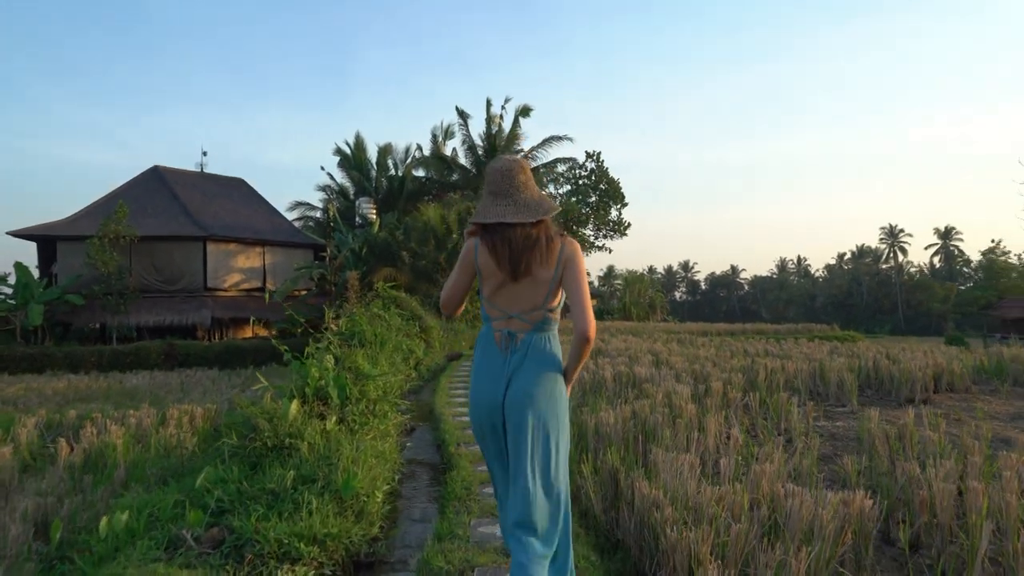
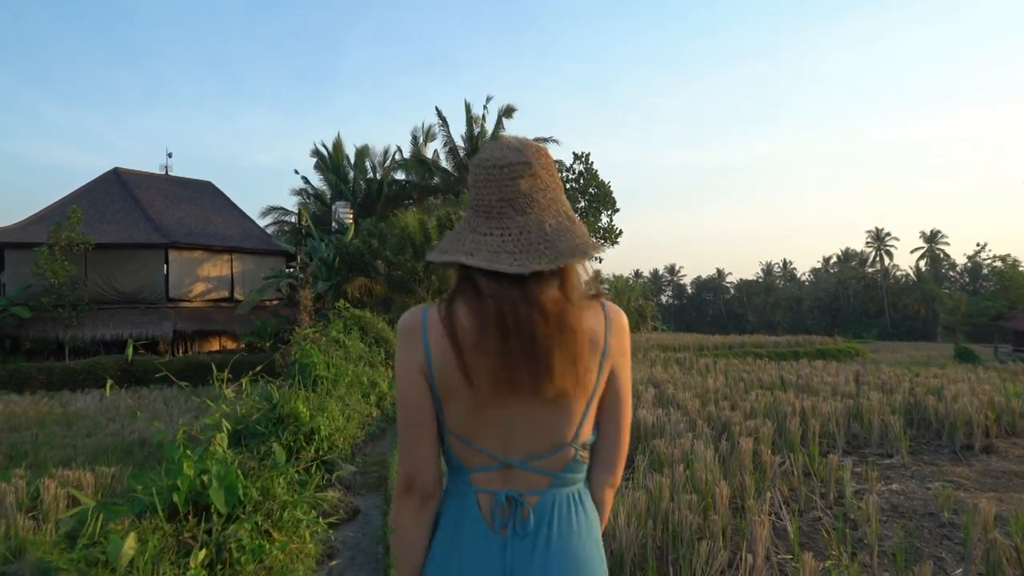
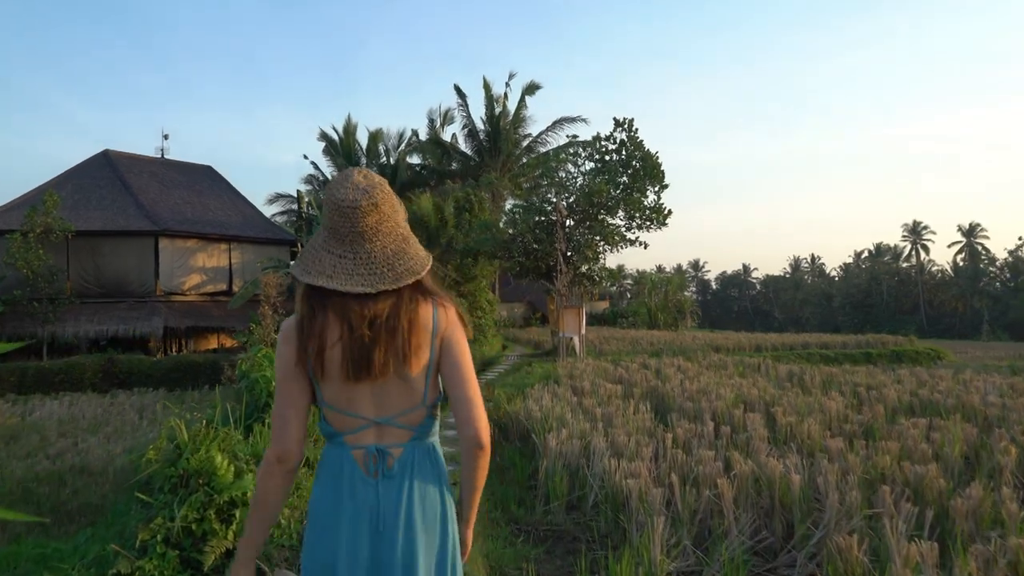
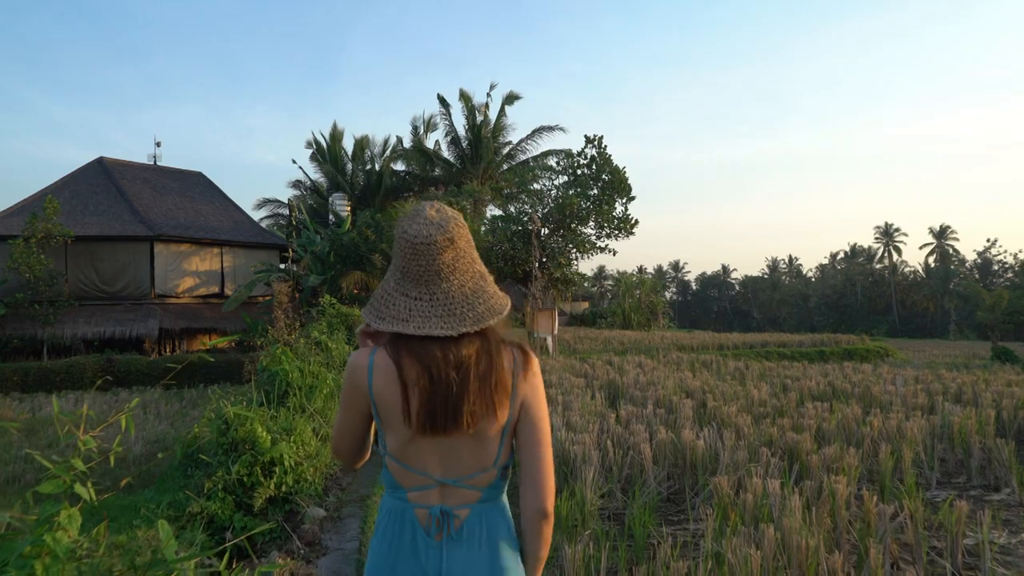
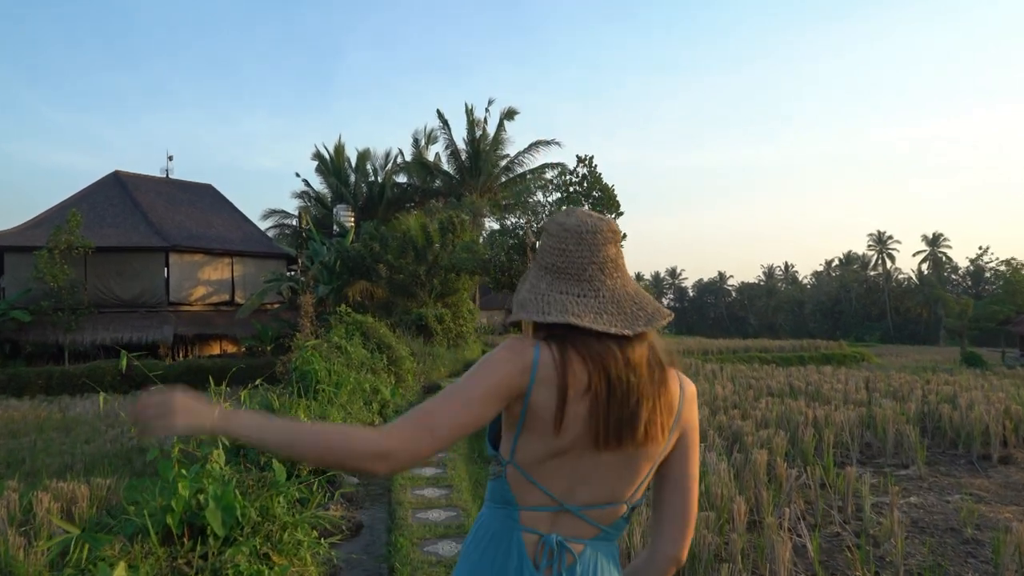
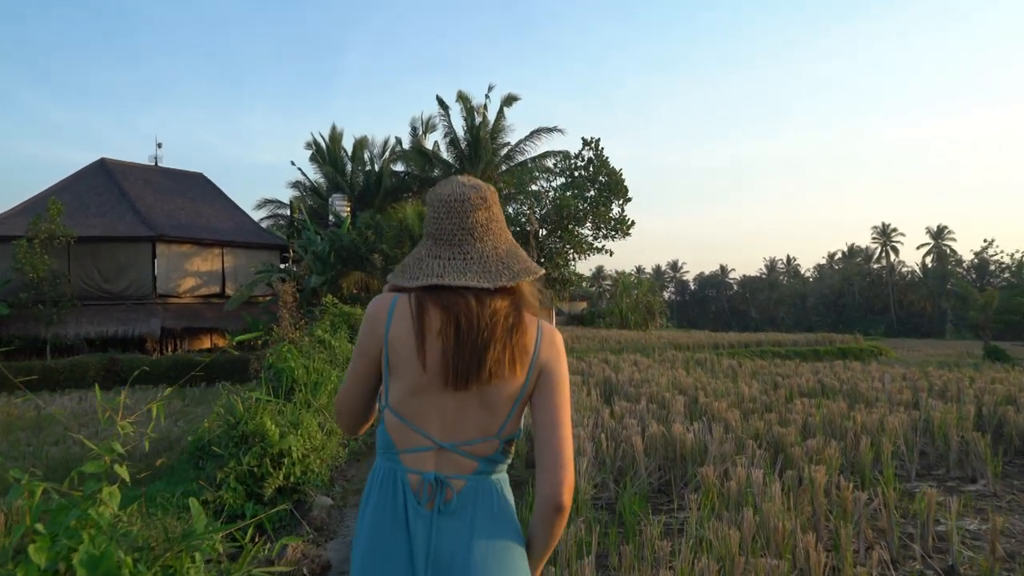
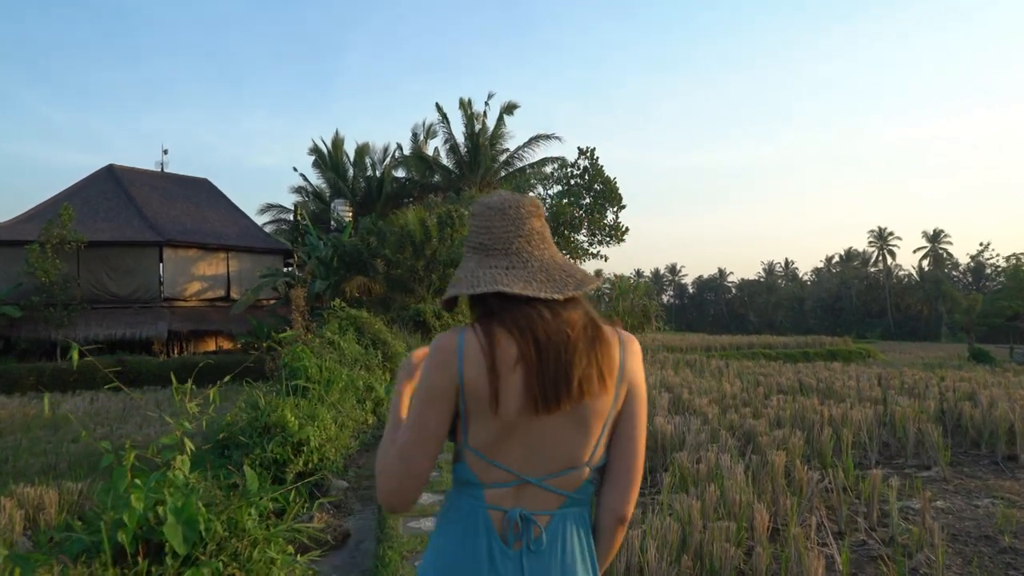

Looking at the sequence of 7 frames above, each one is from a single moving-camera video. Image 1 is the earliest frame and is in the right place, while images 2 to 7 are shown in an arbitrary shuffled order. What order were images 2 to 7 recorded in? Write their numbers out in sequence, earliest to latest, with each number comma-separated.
2, 5, 7, 6, 4, 3
